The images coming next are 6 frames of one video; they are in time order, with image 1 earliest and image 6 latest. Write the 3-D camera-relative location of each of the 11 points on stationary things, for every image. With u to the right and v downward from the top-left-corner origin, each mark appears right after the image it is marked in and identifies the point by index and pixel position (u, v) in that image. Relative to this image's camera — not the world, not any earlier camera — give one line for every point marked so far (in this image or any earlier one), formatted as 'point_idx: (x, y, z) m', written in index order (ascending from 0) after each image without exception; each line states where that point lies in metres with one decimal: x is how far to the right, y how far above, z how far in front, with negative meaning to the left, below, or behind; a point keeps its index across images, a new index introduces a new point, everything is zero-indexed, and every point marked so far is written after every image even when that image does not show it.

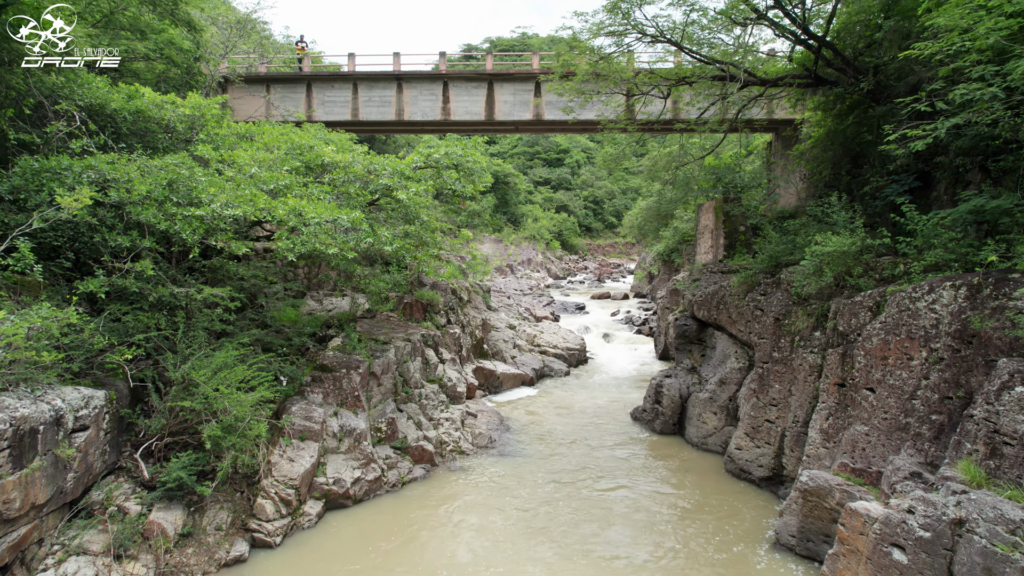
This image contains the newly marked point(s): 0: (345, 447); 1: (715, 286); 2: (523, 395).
0: (-2.1, -2.0, +8.5) m
1: (+3.4, 0.0, +11.4) m
2: (+0.2, -2.3, +14.5) m
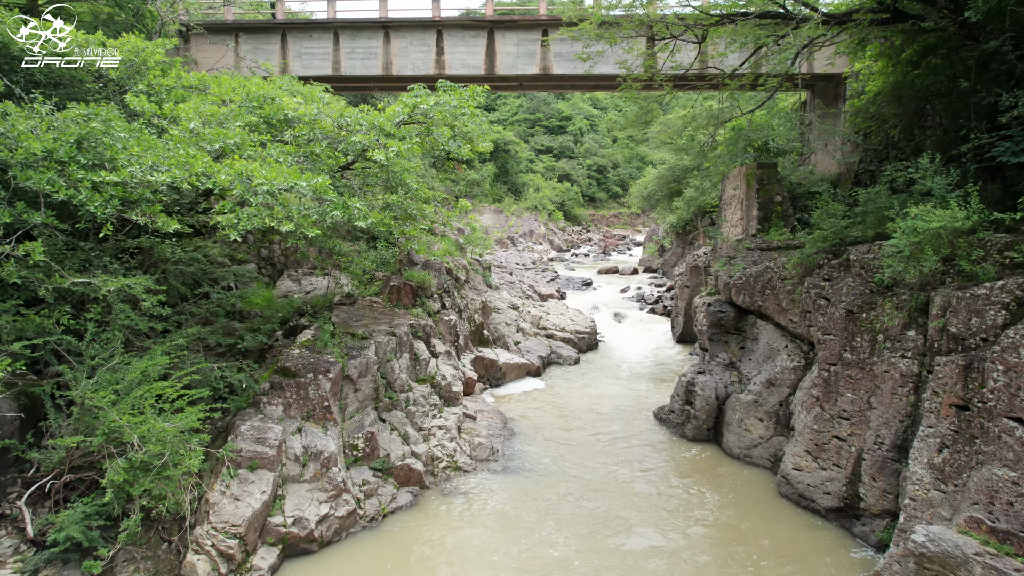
0: (-2.0, -1.9, +6.8) m
1: (+3.5, +0.3, +9.6) m
2: (+0.3, -1.9, +12.8) m
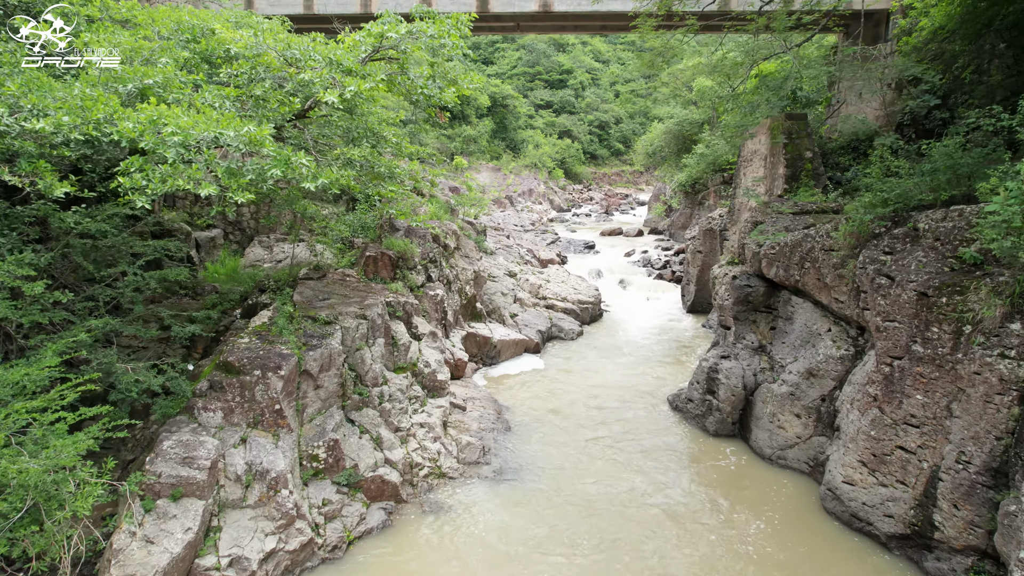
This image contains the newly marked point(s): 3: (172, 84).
0: (-2.1, -1.7, +5.5) m
1: (+3.4, +0.6, +8.1) m
2: (+0.2, -1.4, +11.5) m
3: (-3.0, +1.8, +6.1) m
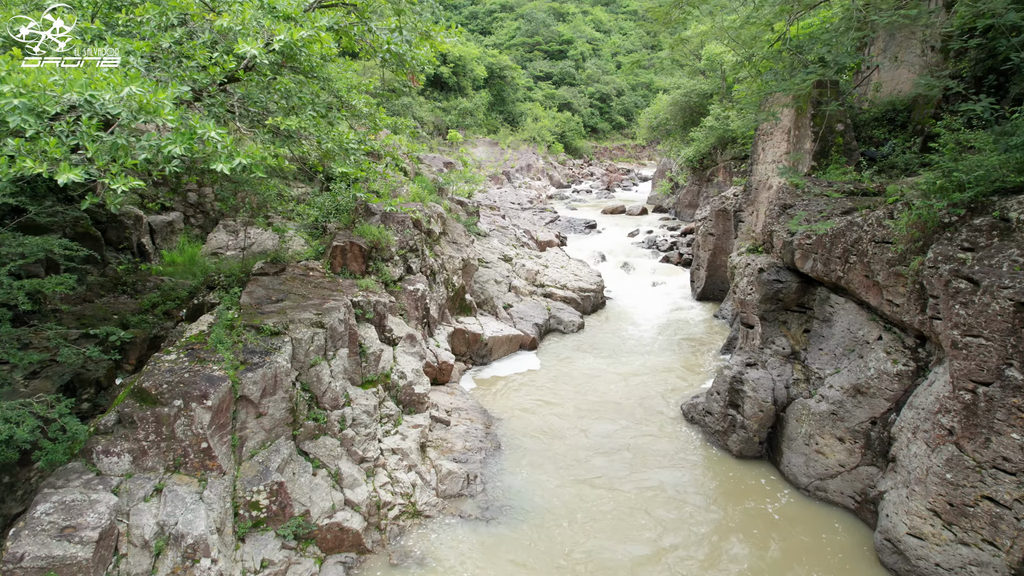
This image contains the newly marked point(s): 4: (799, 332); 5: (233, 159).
0: (-2.2, -1.8, +4.3) m
1: (+3.3, +0.7, +6.8) m
2: (+0.1, -1.2, +10.3) m
3: (-3.1, +1.8, +4.7) m
4: (+3.2, -0.5, +7.5) m
5: (-1.7, +0.9, +4.5) m
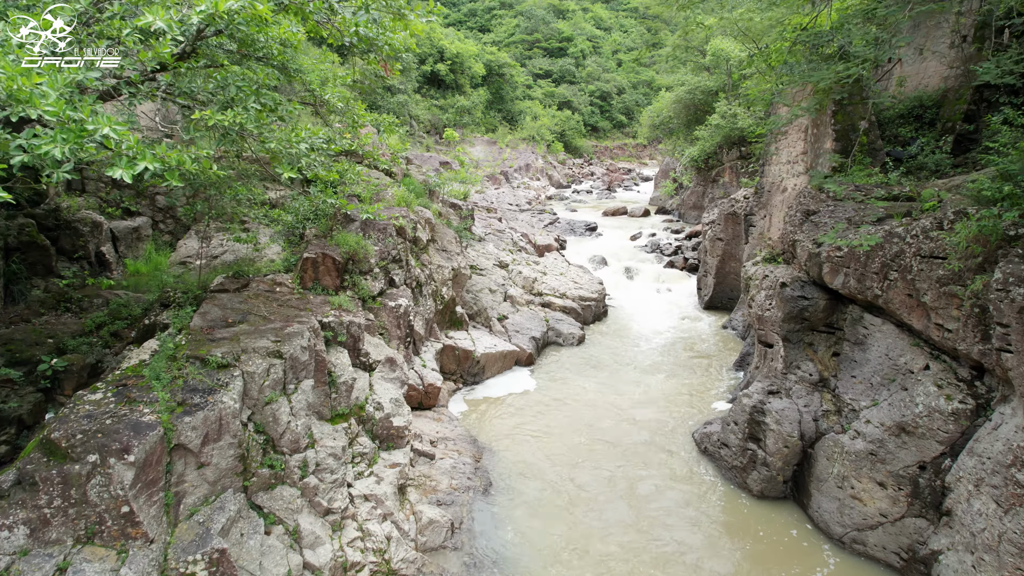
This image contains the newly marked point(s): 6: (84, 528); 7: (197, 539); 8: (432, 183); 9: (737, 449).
0: (-2.3, -2.0, +3.4) m
1: (+3.2, +0.5, +6.0) m
2: (+0.1, -1.4, +9.4) m
3: (-3.2, +1.6, +3.9) m
4: (+3.1, -0.7, +6.7) m
5: (-1.8, +0.7, +3.7) m
6: (-2.4, -1.4, +3.9) m
7: (-2.0, -1.6, +4.3) m
8: (-1.5, +2.0, +12.6) m
9: (+2.3, -1.6, +6.8) m
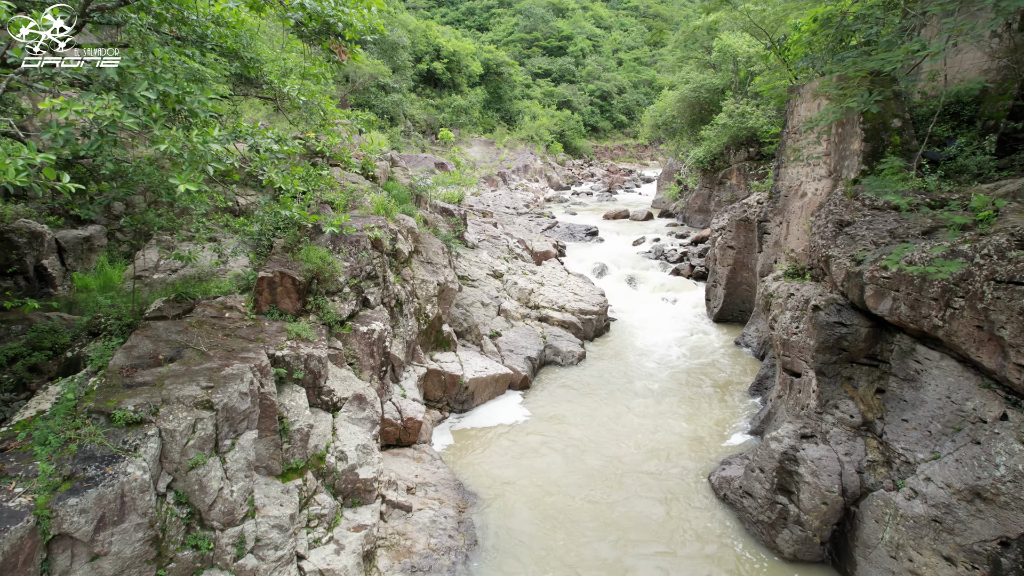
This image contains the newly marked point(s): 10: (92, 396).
0: (-2.4, -2.2, +2.4) m
1: (+3.1, +0.3, +5.0) m
2: (0.0, -1.6, +8.4) m
3: (-3.3, +1.4, +2.9) m
4: (+3.0, -0.9, +5.7) m
5: (-1.9, +0.5, +2.7) m
6: (-2.5, -1.6, +2.9) m
7: (-2.1, -1.8, +3.3) m
8: (-1.6, +1.7, +11.6) m
9: (+2.2, -1.8, +5.8) m
10: (-2.6, -0.7, +4.2) m
